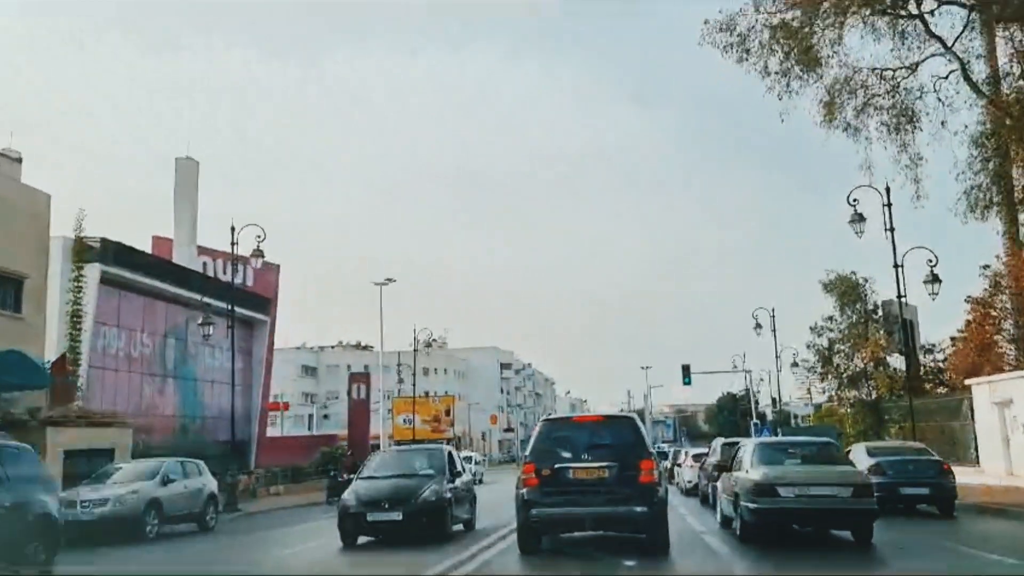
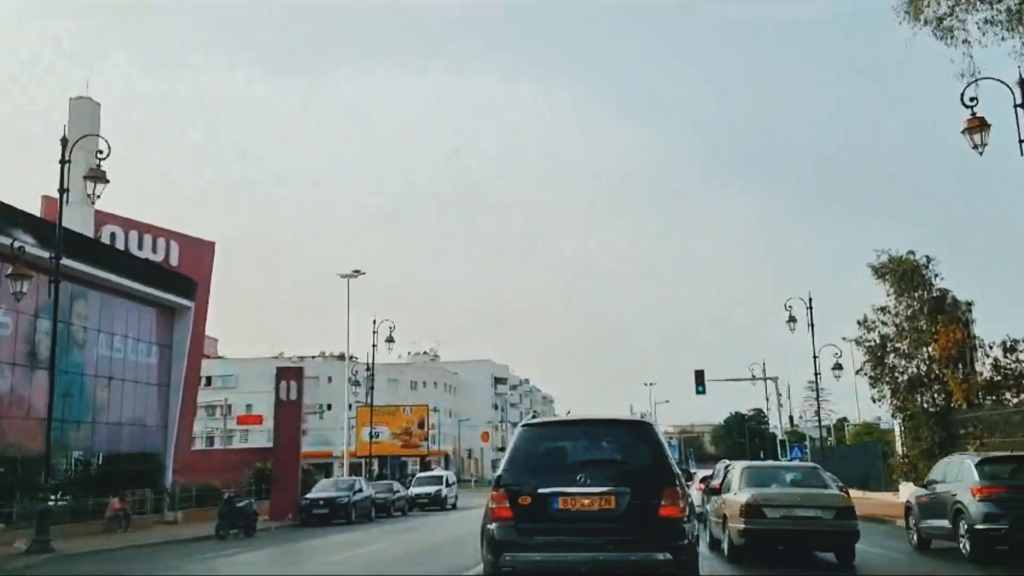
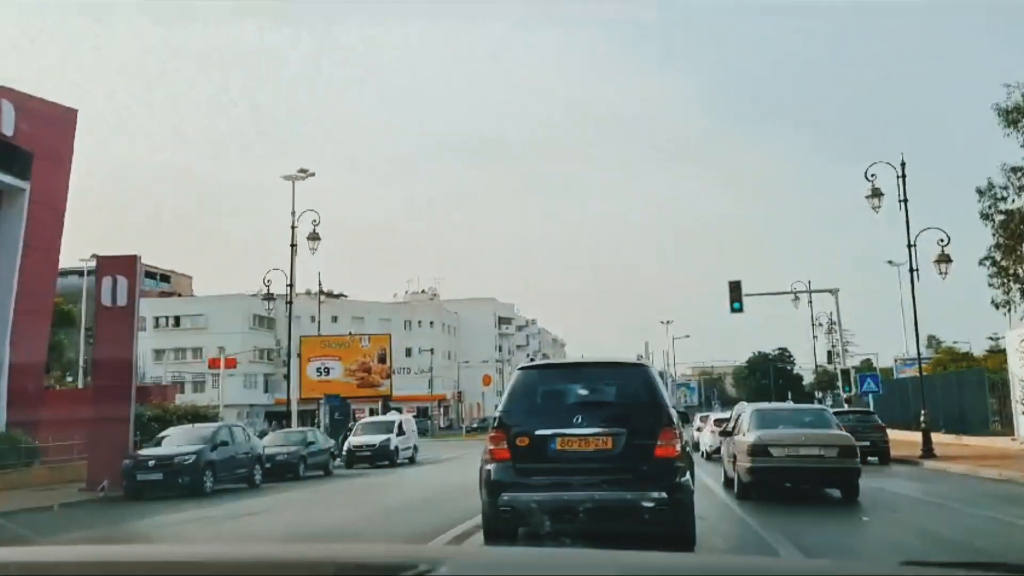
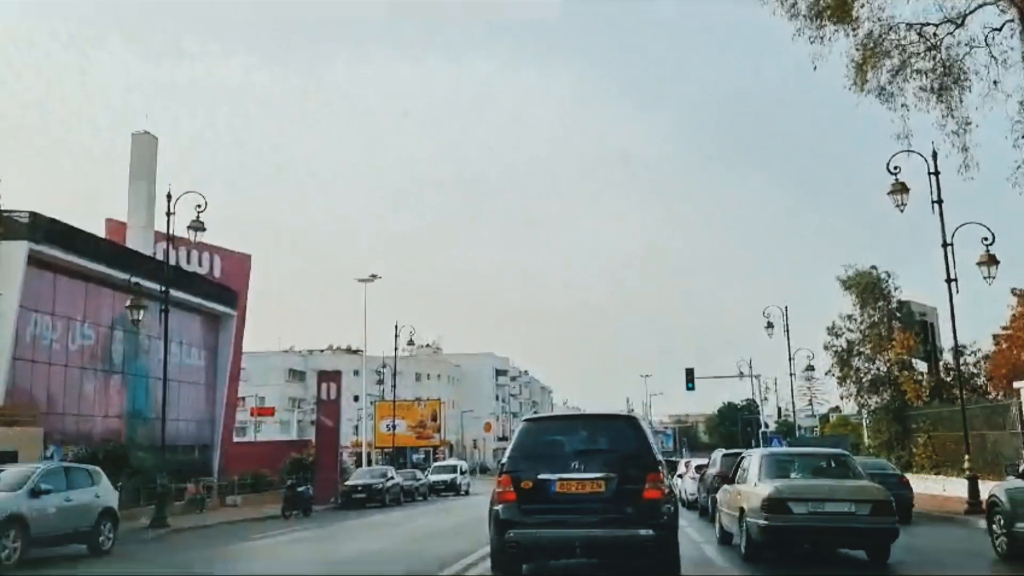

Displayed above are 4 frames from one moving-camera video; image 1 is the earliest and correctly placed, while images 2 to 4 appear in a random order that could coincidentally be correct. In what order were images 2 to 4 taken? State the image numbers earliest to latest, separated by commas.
4, 2, 3
